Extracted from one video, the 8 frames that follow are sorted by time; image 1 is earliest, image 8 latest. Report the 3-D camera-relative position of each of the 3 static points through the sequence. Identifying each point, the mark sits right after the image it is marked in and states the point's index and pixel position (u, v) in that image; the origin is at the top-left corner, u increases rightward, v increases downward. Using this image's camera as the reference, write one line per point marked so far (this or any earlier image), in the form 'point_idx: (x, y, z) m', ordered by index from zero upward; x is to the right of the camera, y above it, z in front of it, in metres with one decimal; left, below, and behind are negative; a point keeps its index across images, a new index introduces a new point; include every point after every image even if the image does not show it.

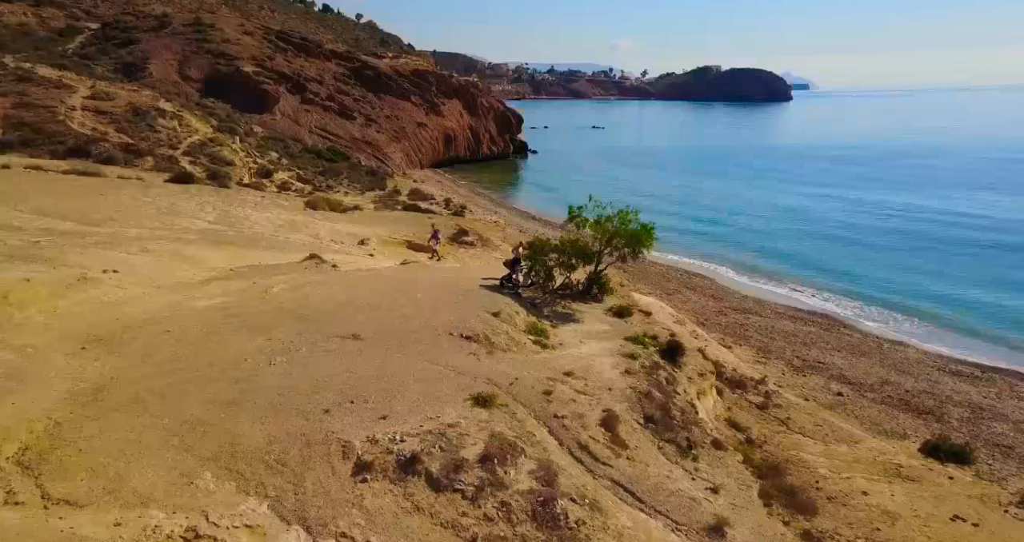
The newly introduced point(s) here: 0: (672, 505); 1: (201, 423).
0: (+2.0, -2.9, +7.8) m
1: (-4.1, -2.0, +7.8) m
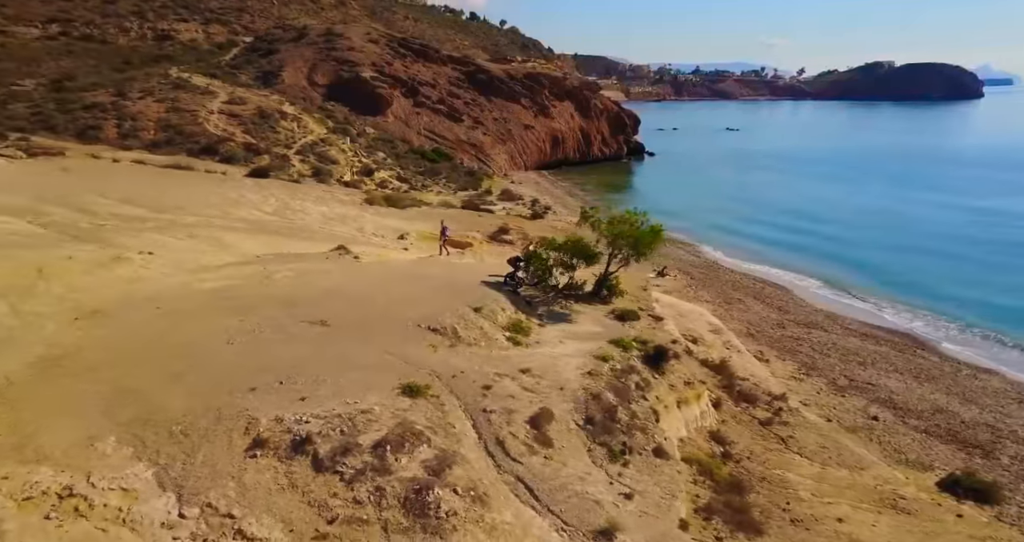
0: (+0.7, -2.8, +7.4) m
1: (-5.3, -1.7, +8.3) m
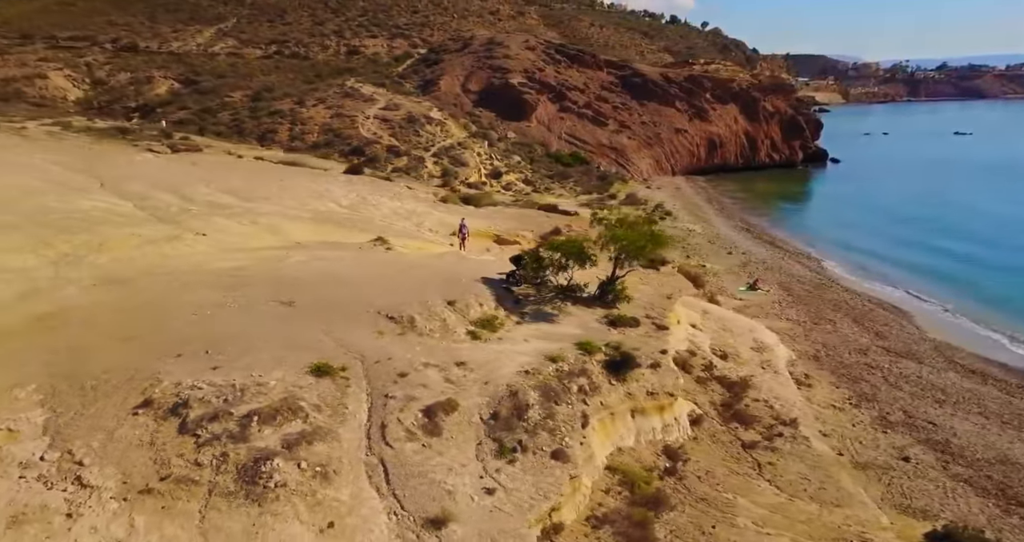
0: (-1.1, -2.6, +7.3) m
1: (-6.7, -1.3, +9.4) m
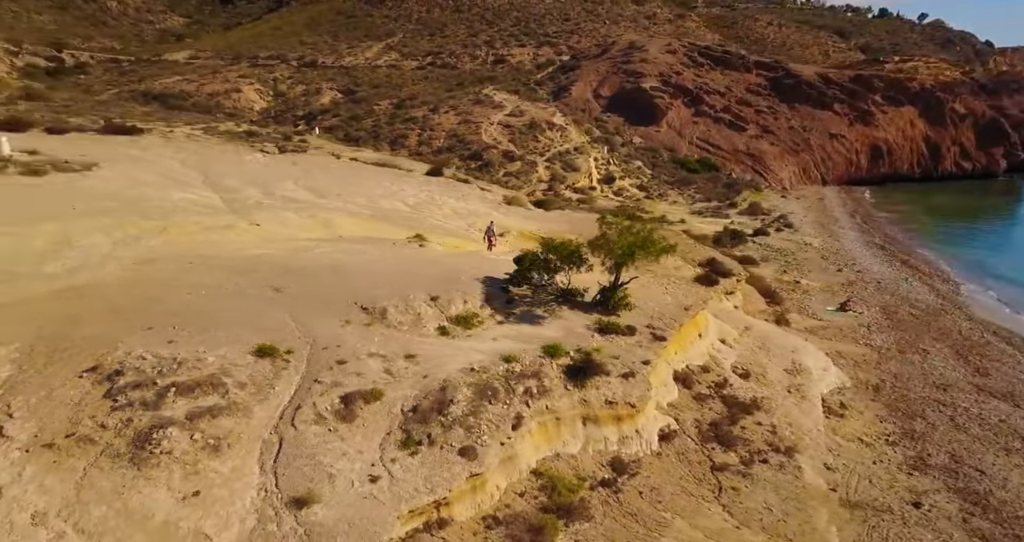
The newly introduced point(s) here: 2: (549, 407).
0: (-2.7, -2.5, +7.6) m
1: (-7.7, -0.9, +10.7) m
2: (+0.6, -2.3, +10.4) m
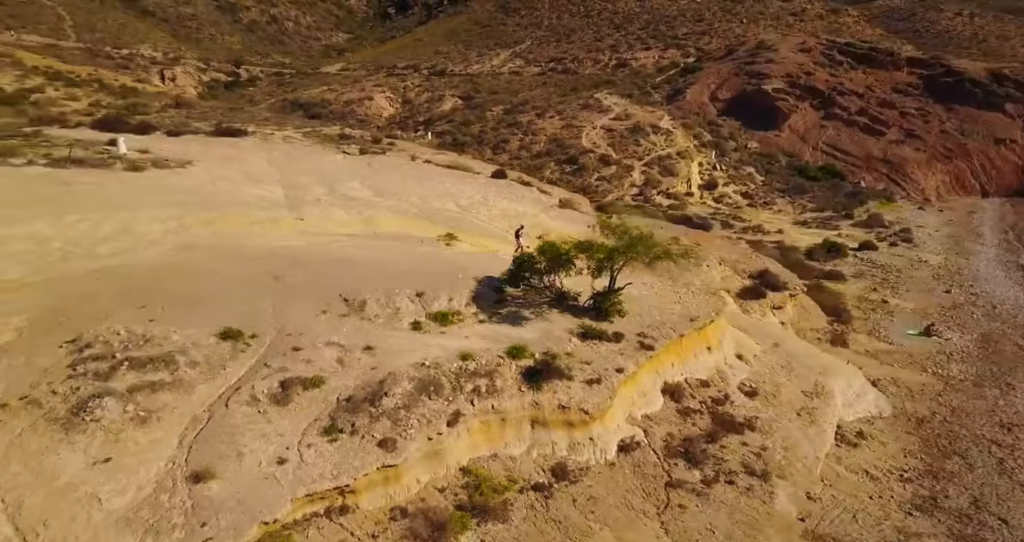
0: (-4.0, -2.3, +8.1) m
1: (-8.4, -0.5, +12.0) m
2: (-0.3, -2.3, +10.4) m
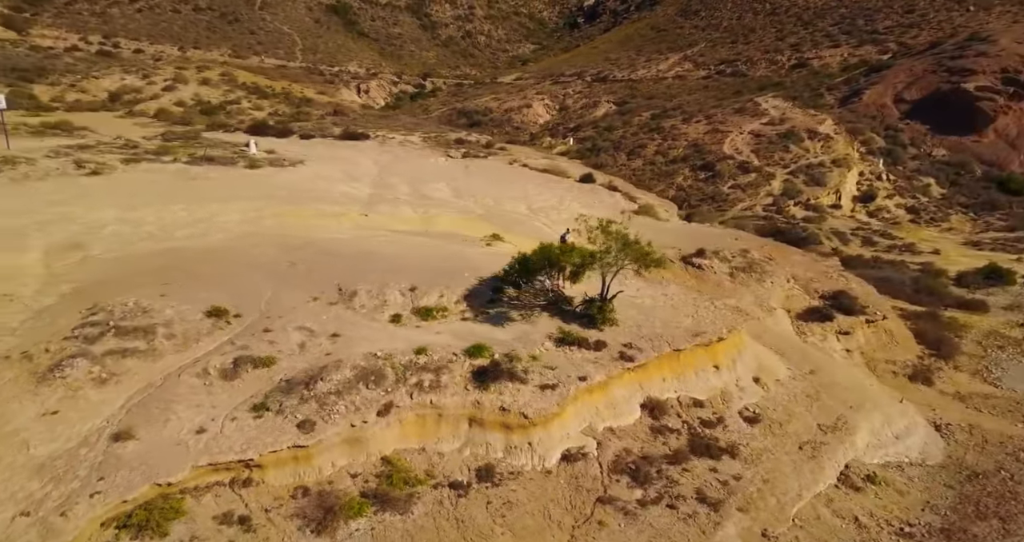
0: (-5.5, -2.0, +9.1) m
1: (-8.8, -0.1, +13.9) m
2: (-1.3, -2.2, +10.6) m
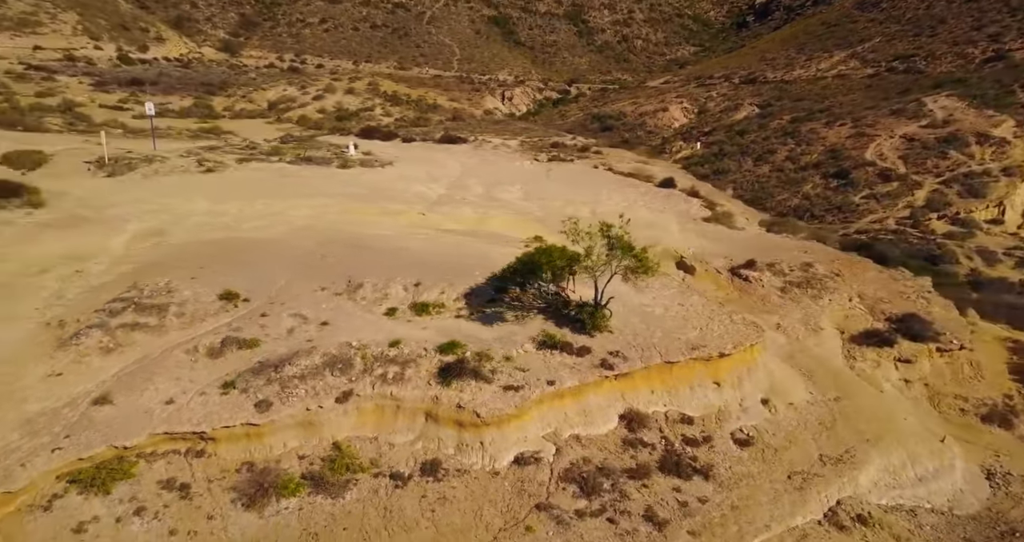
0: (-6.4, -1.8, +10.3) m
1: (-8.7, +0.3, +15.6) m
2: (-2.1, -2.2, +11.0) m
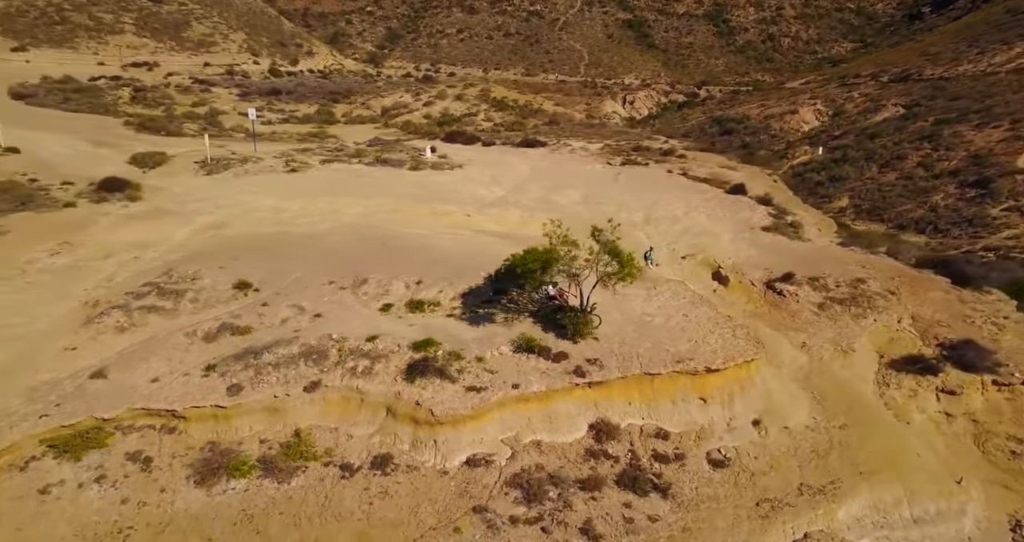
0: (-7.2, -1.6, +11.6) m
1: (-8.5, +0.6, +17.2) m
2: (-2.8, -2.1, +11.5) m
